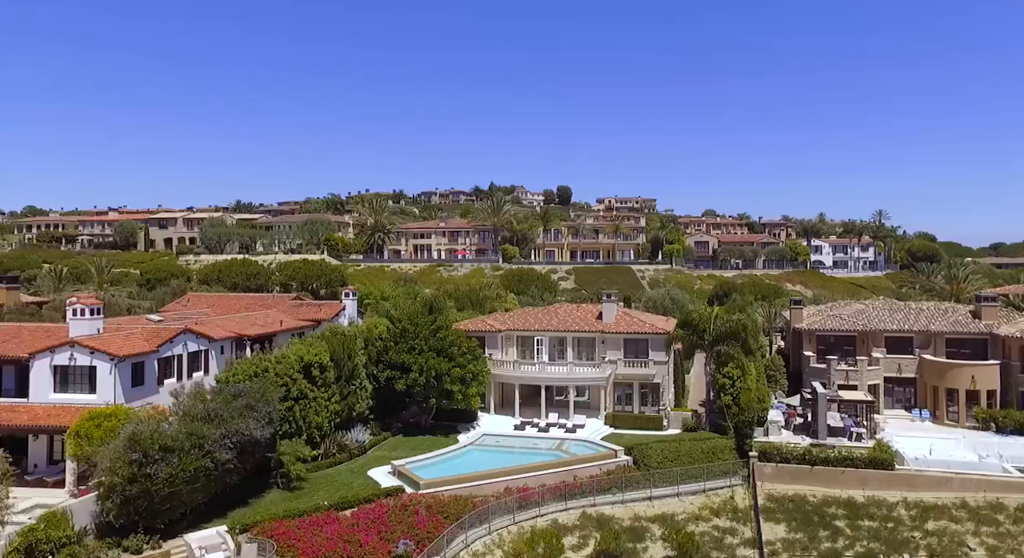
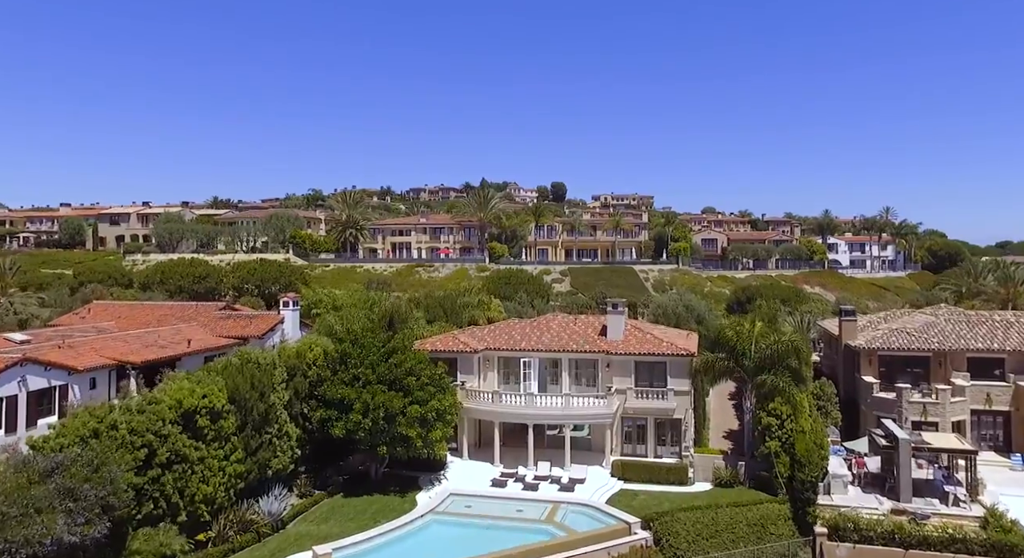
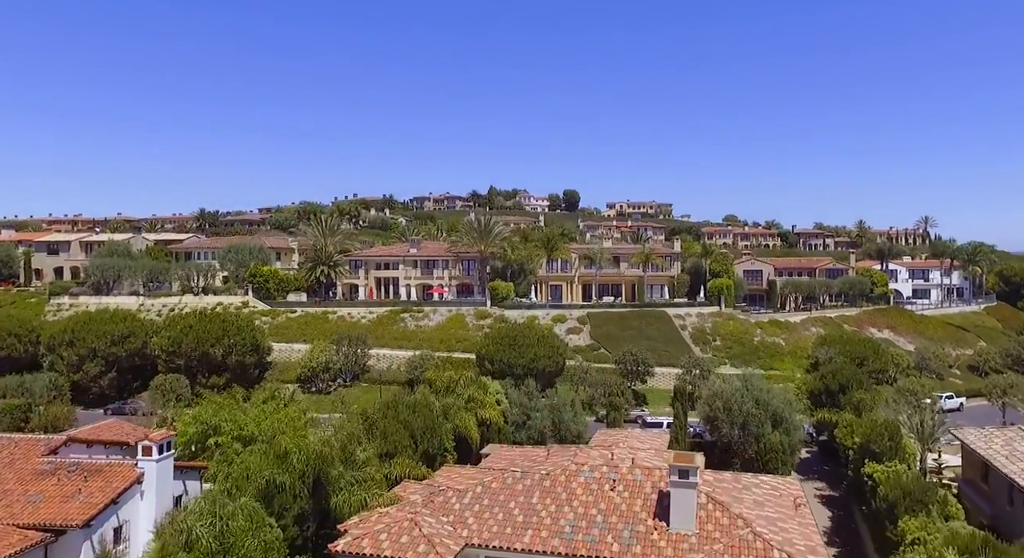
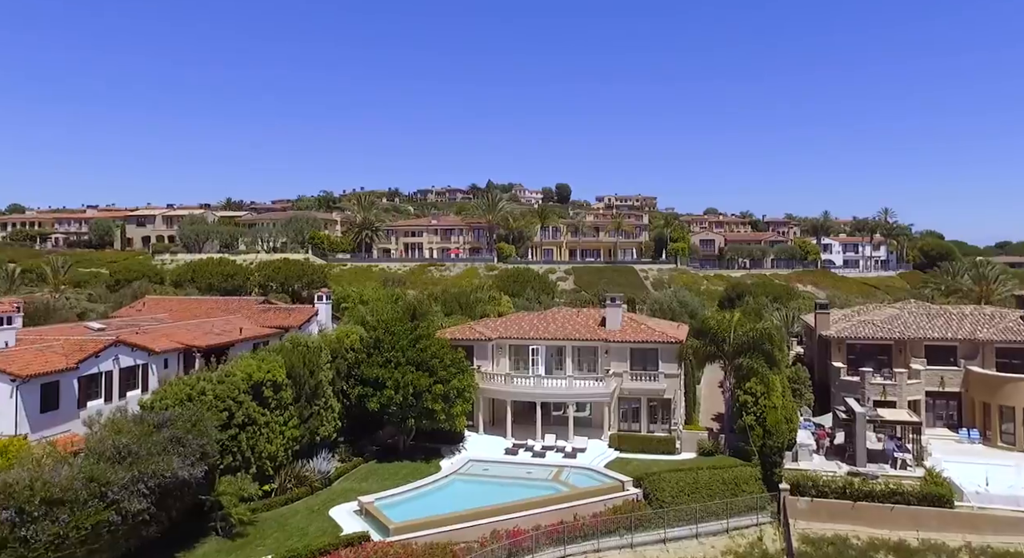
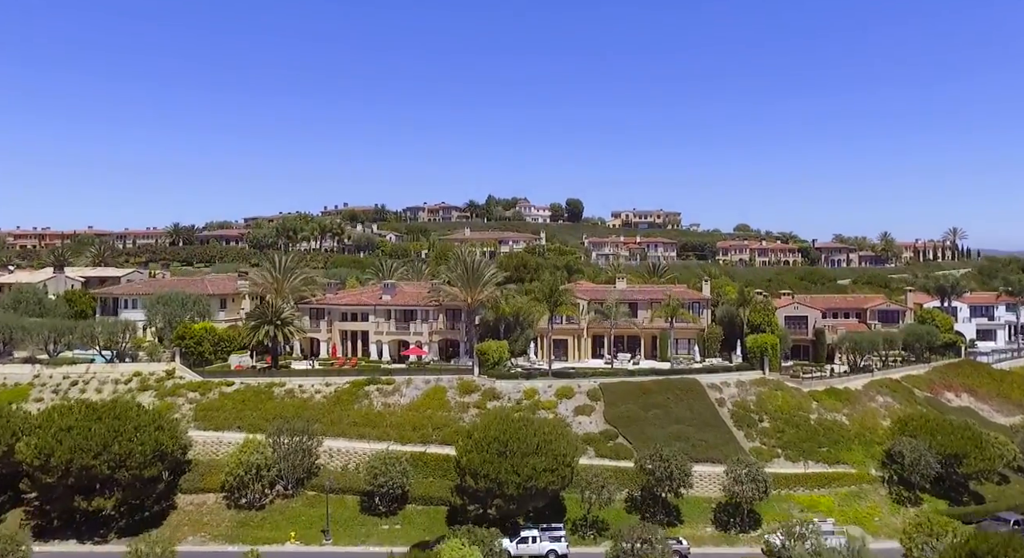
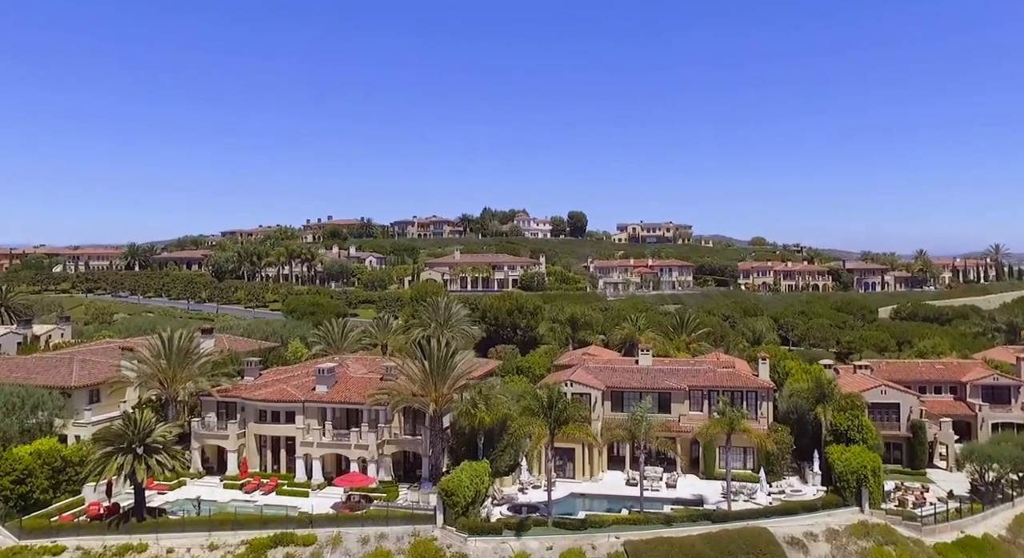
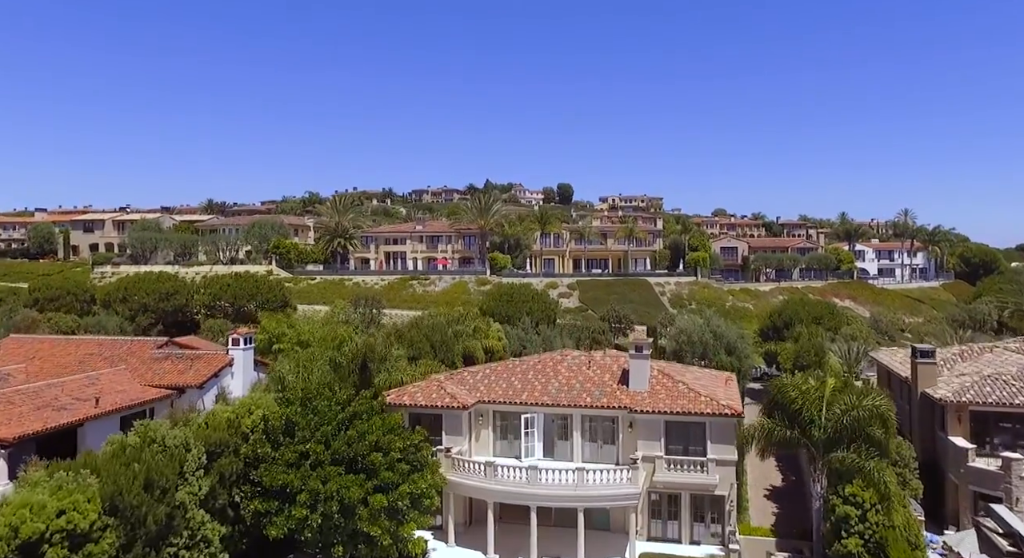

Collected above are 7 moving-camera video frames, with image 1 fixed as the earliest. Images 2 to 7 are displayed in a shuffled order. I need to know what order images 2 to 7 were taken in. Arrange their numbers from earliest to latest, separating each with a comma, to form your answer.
4, 2, 7, 3, 5, 6
